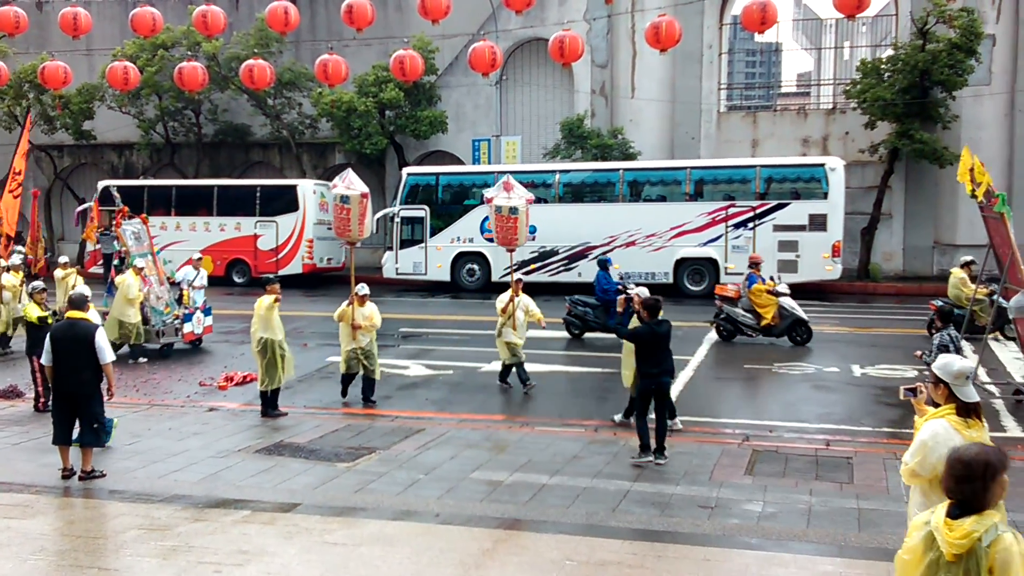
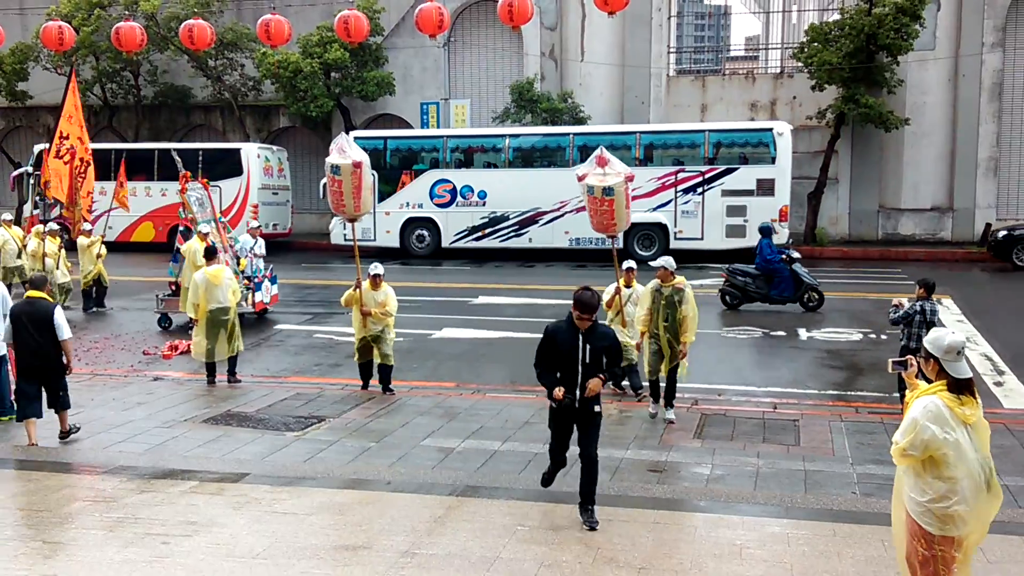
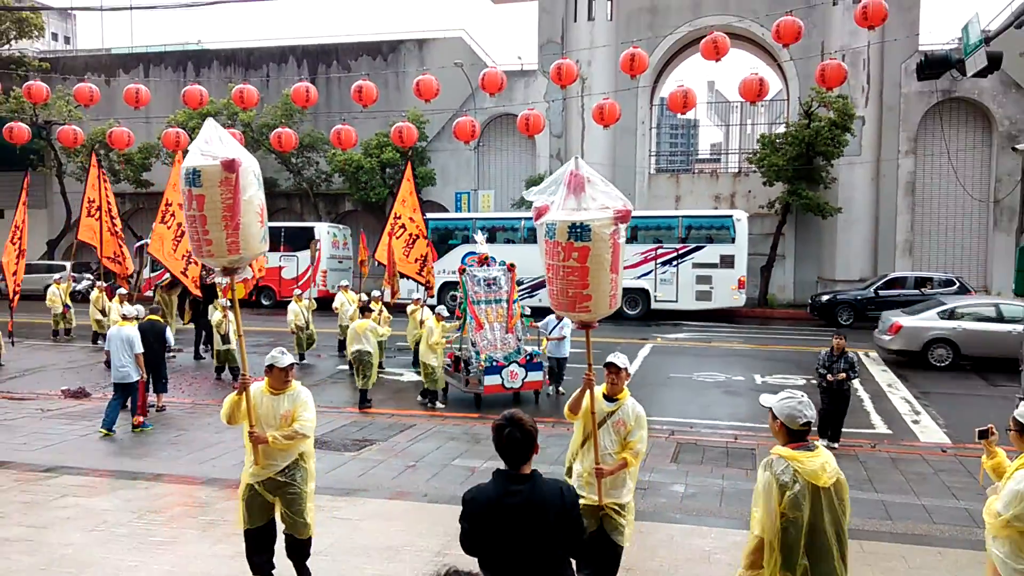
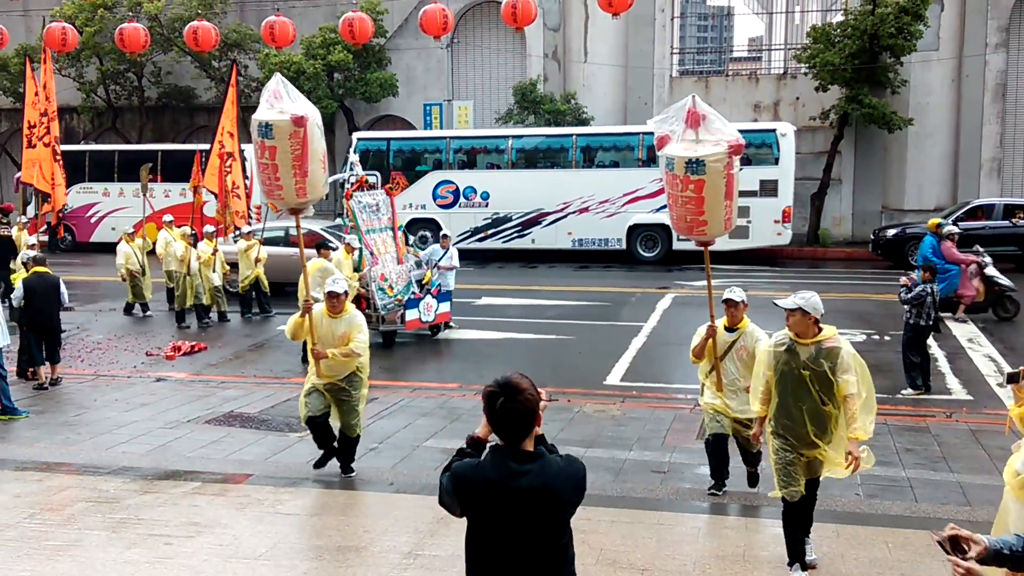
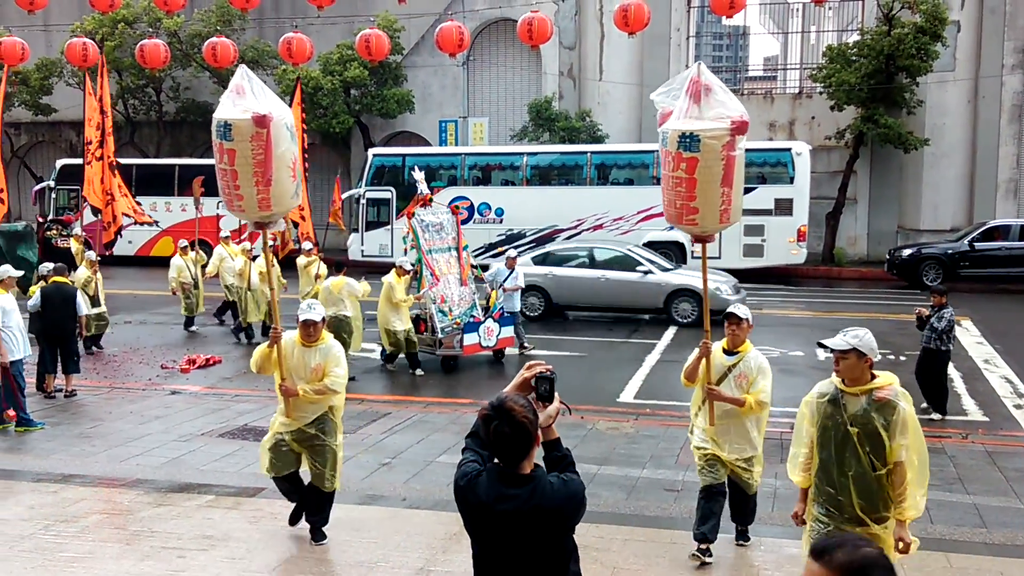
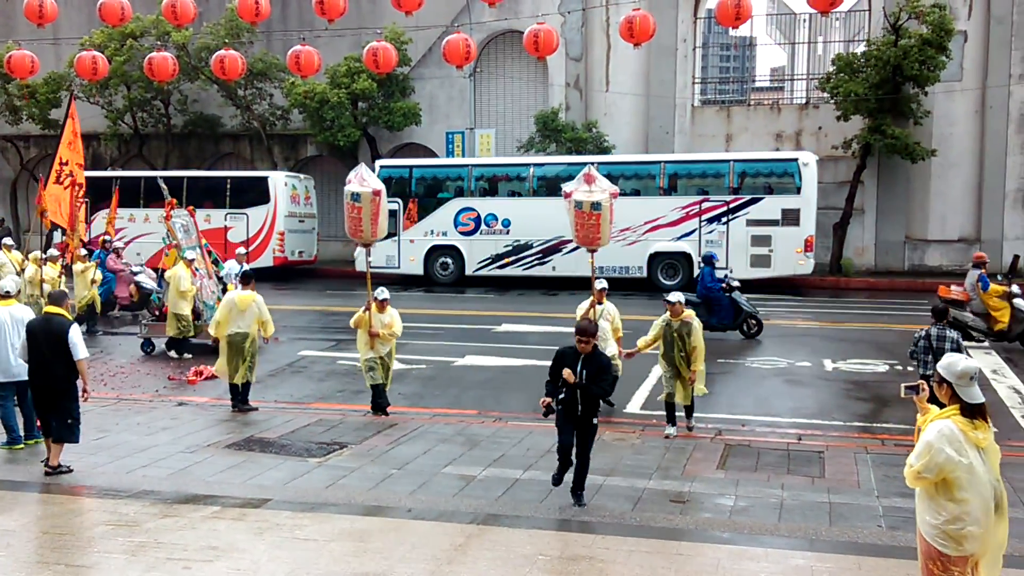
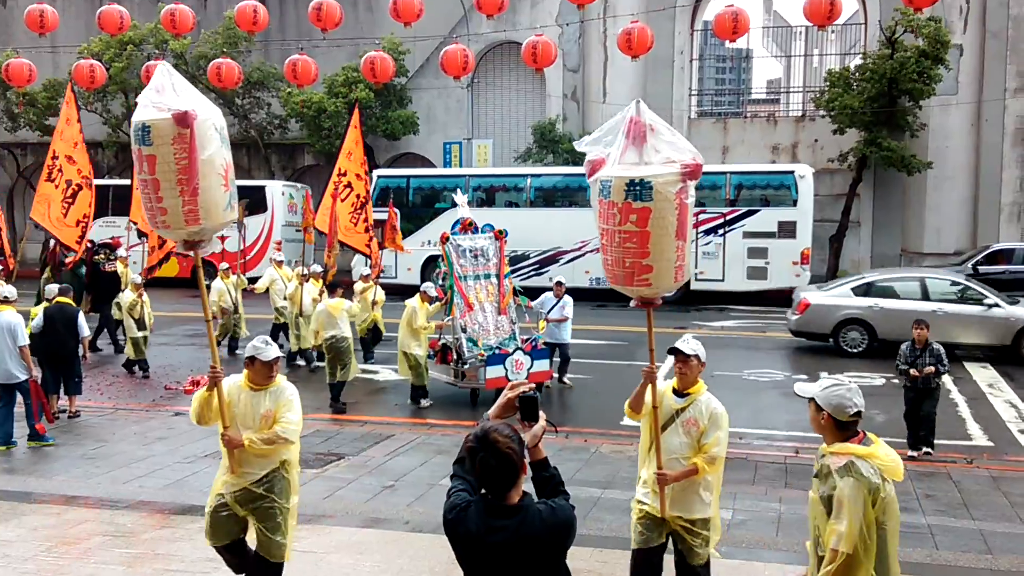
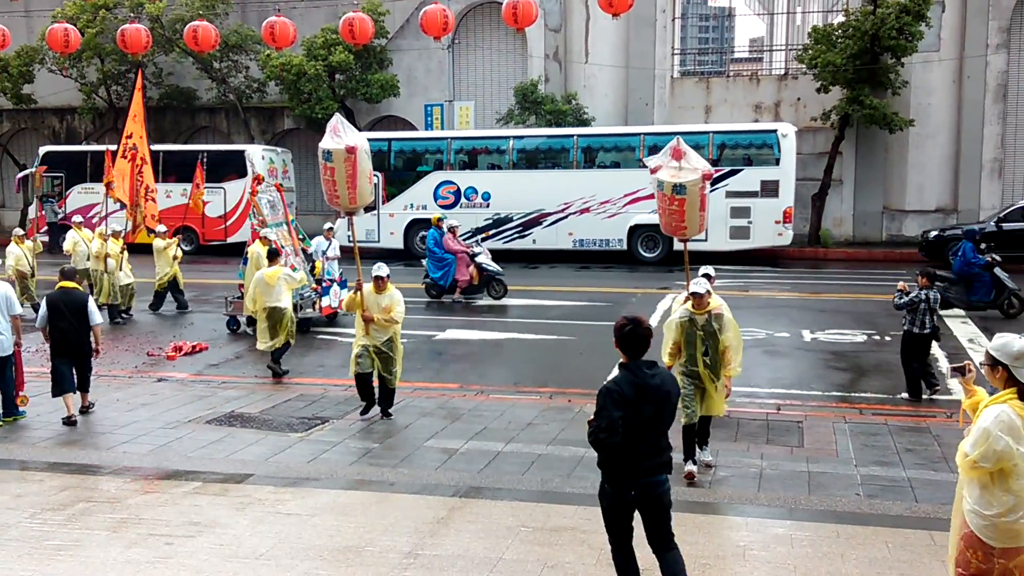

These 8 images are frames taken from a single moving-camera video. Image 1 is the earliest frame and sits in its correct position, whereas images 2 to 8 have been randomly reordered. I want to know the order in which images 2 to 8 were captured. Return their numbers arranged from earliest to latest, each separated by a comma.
6, 2, 8, 4, 5, 7, 3
